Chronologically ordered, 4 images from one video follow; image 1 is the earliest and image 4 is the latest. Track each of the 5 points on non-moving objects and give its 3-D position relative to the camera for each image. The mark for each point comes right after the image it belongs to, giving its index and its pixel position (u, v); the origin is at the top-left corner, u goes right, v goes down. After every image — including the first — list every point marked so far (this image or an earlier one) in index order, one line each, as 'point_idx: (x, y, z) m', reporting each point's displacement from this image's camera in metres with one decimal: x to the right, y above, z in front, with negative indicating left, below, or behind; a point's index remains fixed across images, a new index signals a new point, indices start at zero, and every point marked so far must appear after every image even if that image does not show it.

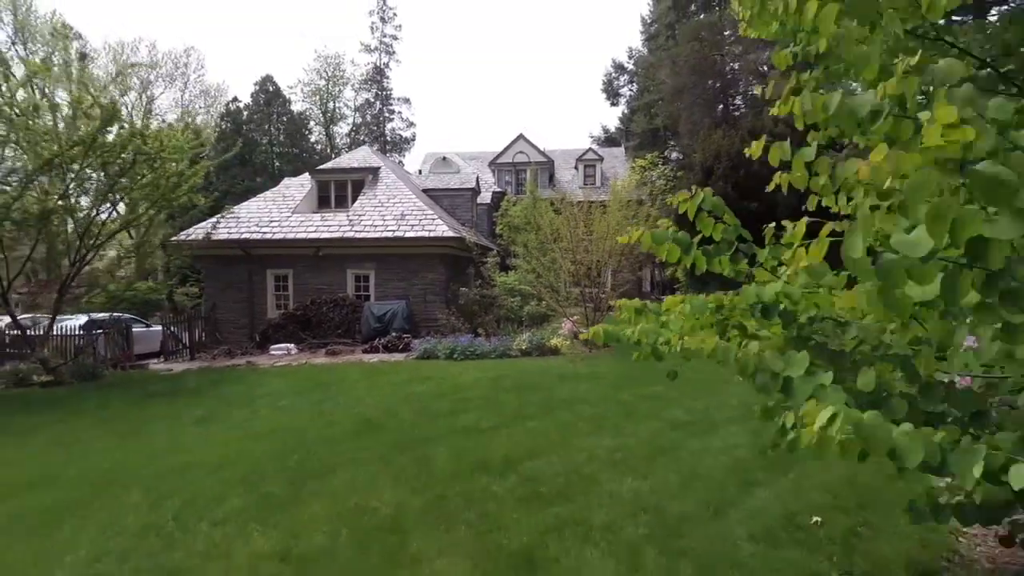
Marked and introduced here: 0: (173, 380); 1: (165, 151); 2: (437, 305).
0: (-10.1, -2.7, +13.7) m
1: (-10.8, +4.3, +14.4) m
2: (-3.1, -0.7, +19.2) m
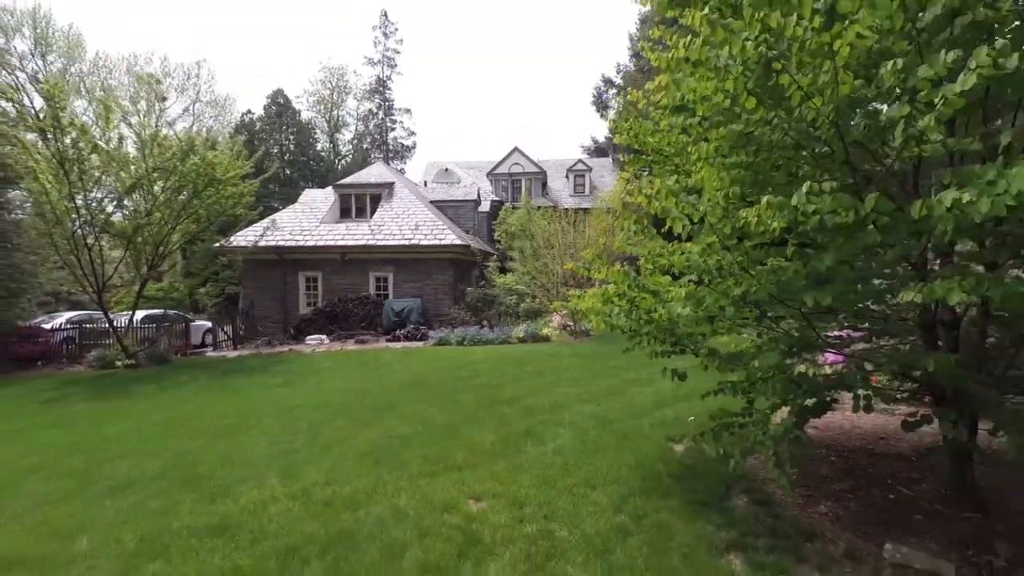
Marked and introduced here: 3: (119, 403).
0: (-10.1, -2.7, +16.8) m
1: (-10.8, +4.3, +17.6) m
2: (-3.2, -0.7, +22.4) m
3: (-10.3, -3.0, +12.1) m
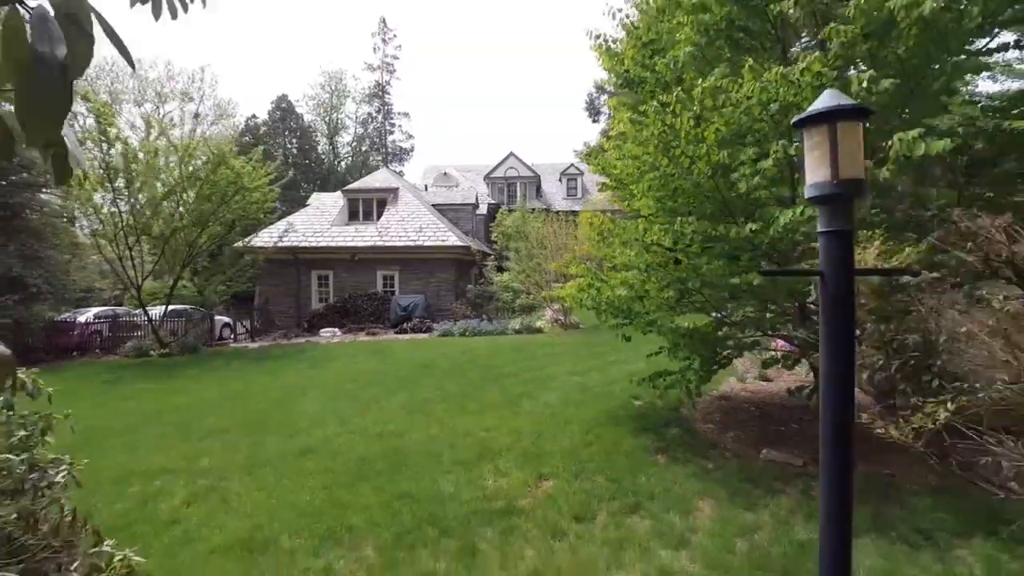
0: (-10.2, -2.6, +18.8) m
1: (-11.0, +4.4, +19.6) m
2: (-3.4, -0.5, +24.5) m
3: (-10.4, -2.9, +14.1) m
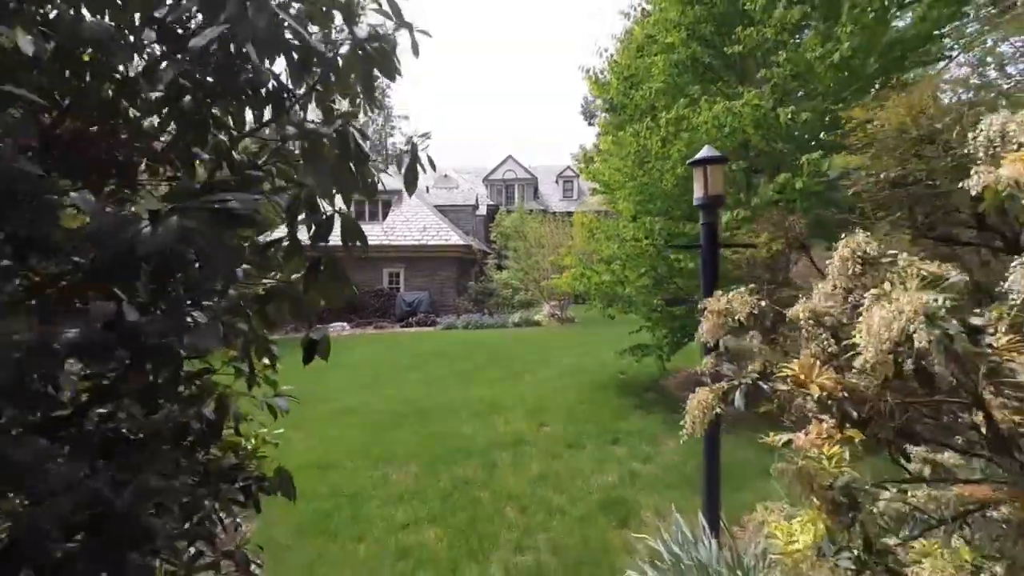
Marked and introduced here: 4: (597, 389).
0: (-10.2, -2.4, +20.1) m
1: (-11.0, +4.6, +20.9) m
2: (-3.4, -0.3, +25.9) m
3: (-10.4, -2.7, +15.4) m
4: (+1.6, -1.9, +8.8) m
